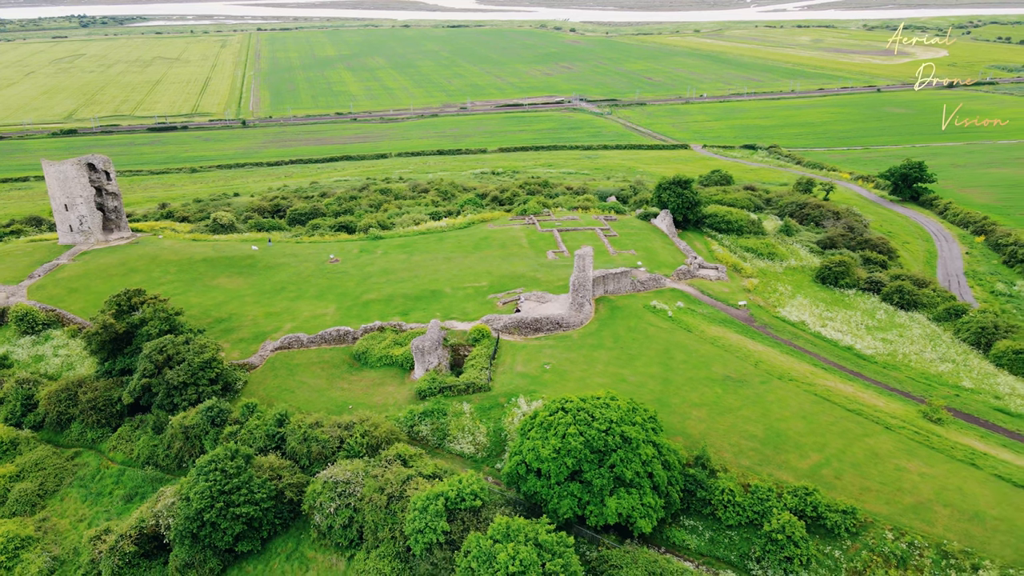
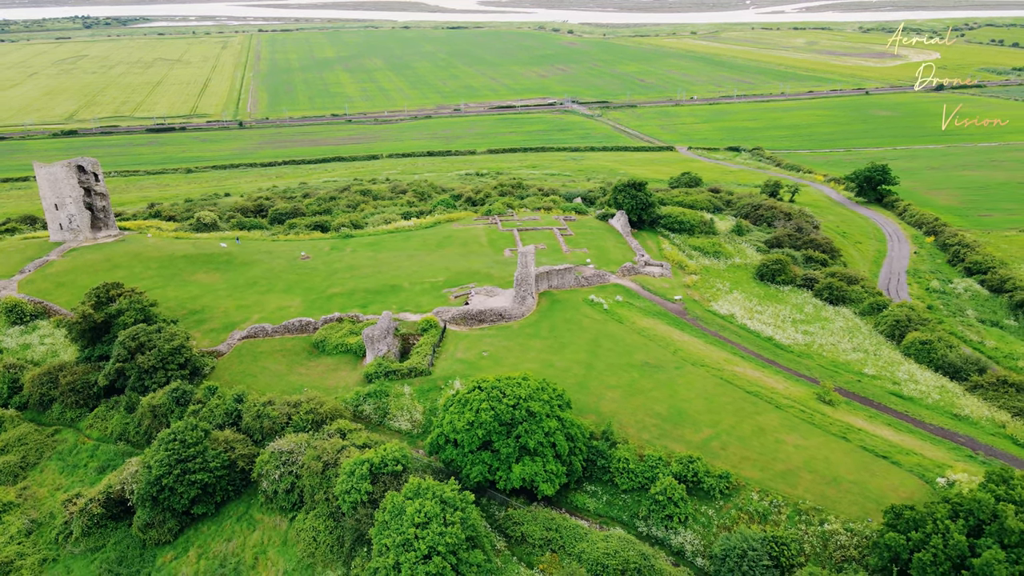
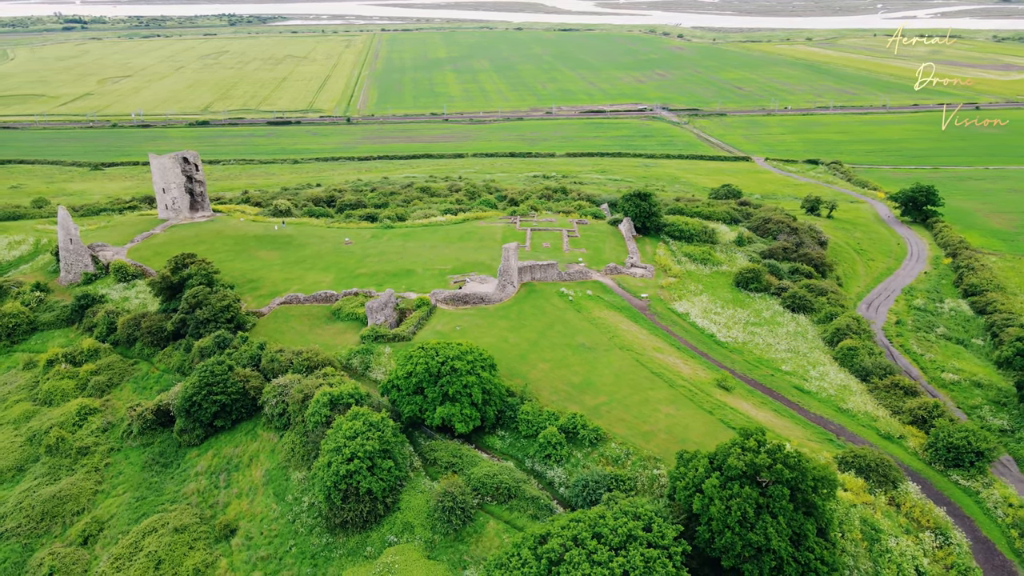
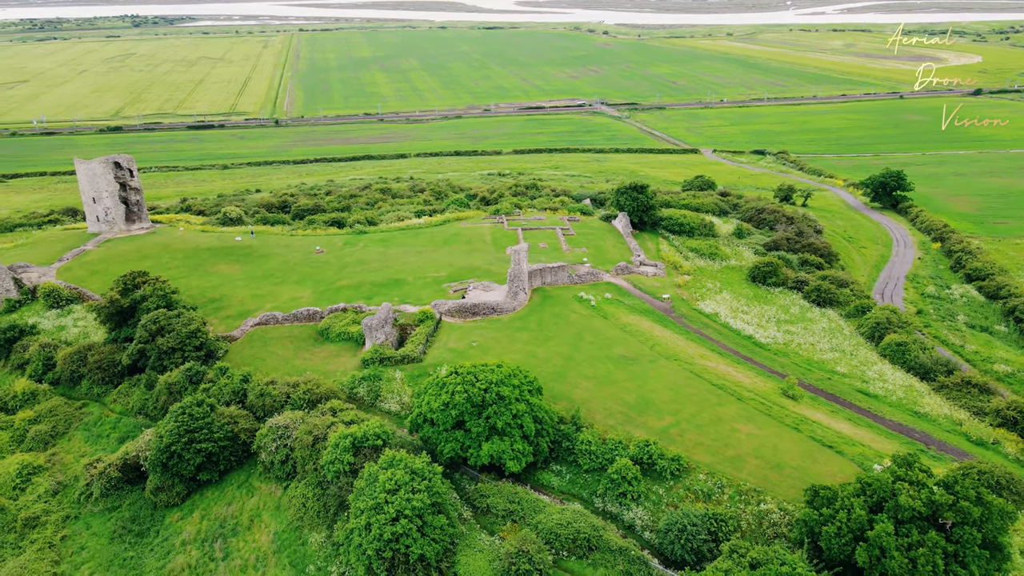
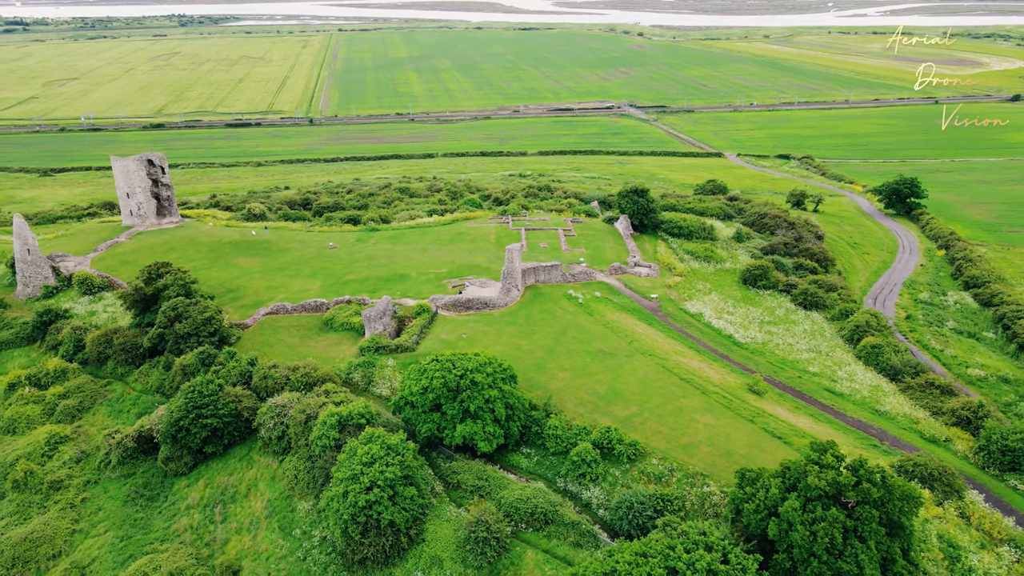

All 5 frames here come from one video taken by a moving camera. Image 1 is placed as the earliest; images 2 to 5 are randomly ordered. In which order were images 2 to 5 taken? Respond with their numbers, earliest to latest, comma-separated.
2, 4, 5, 3
